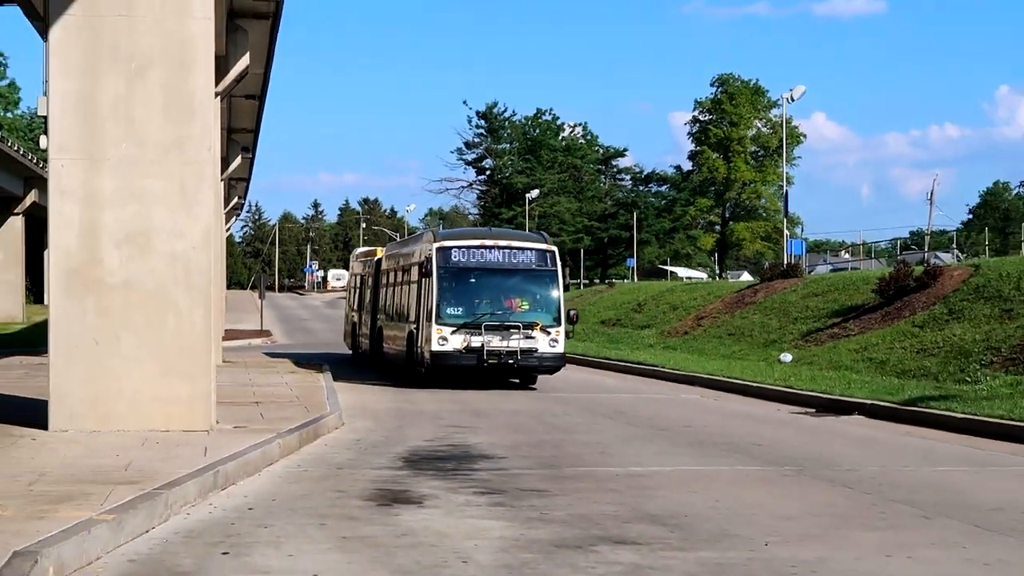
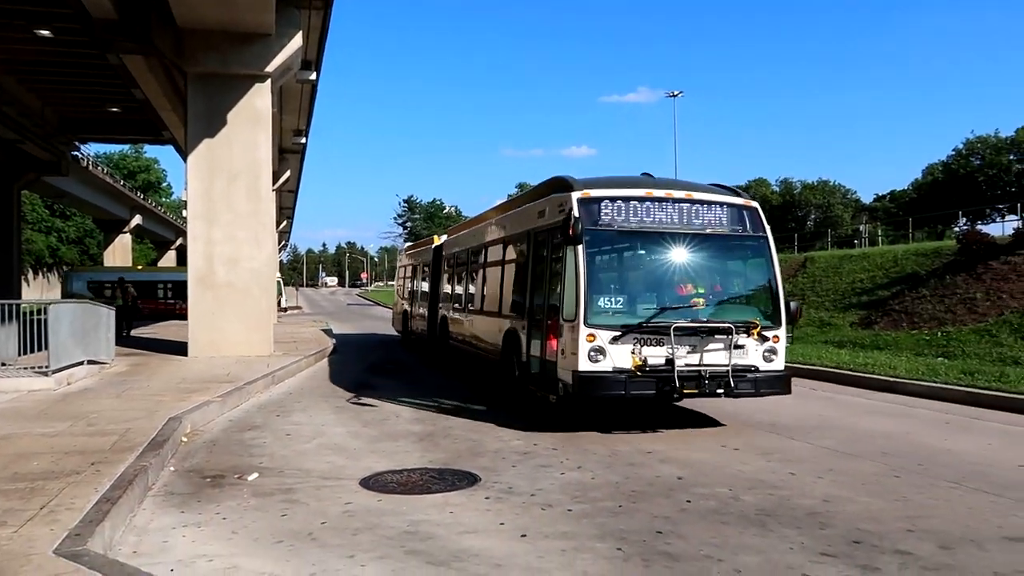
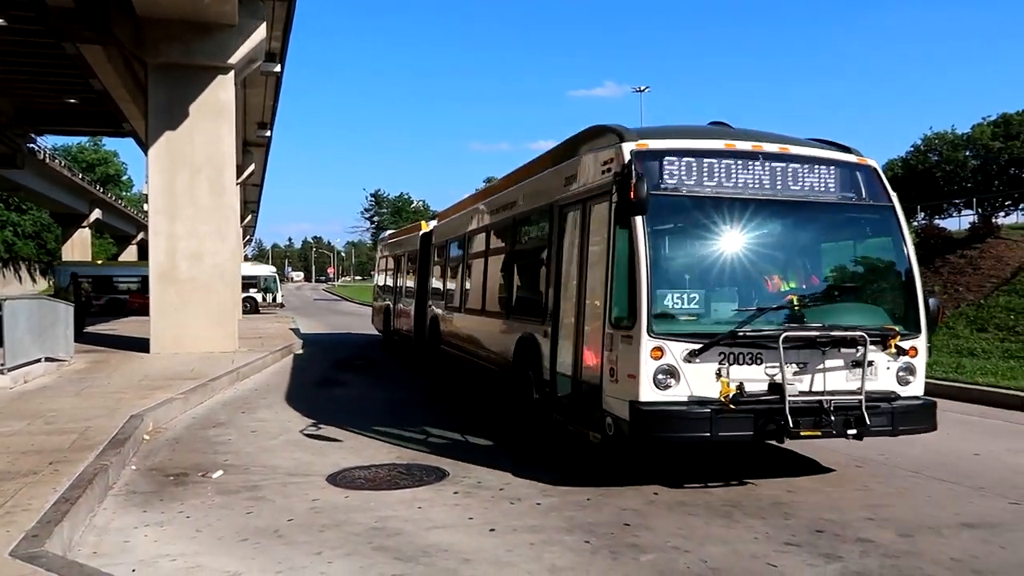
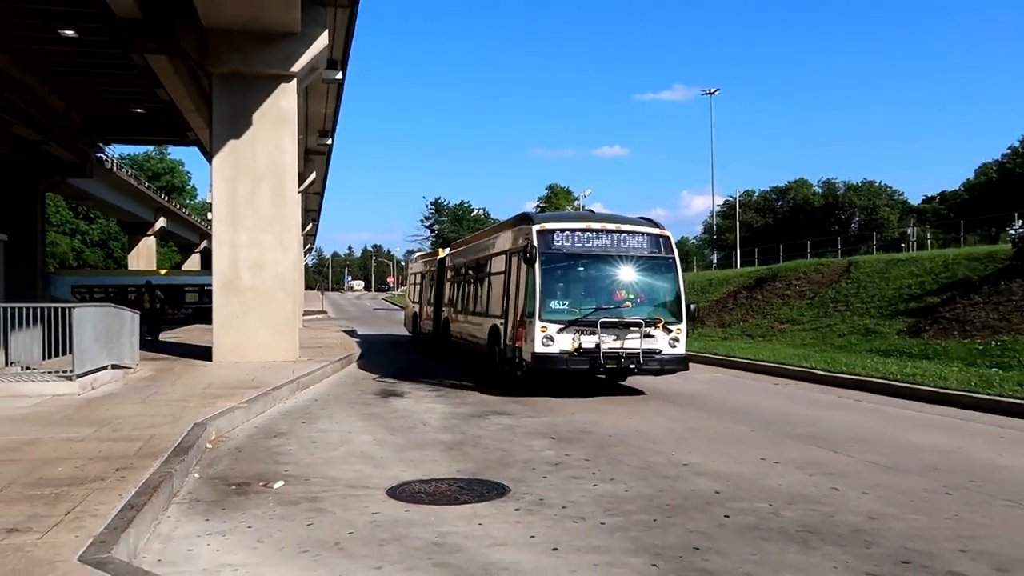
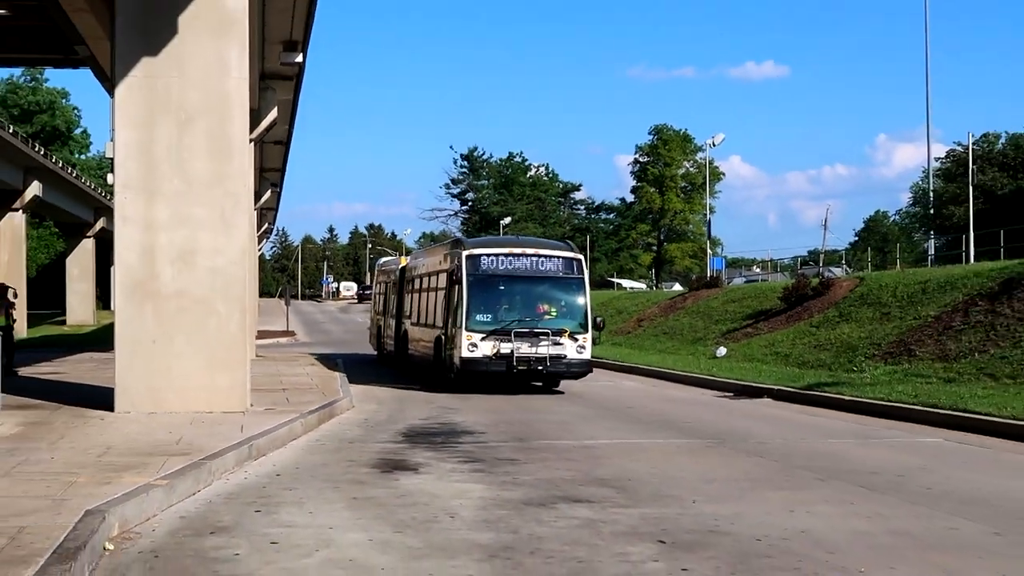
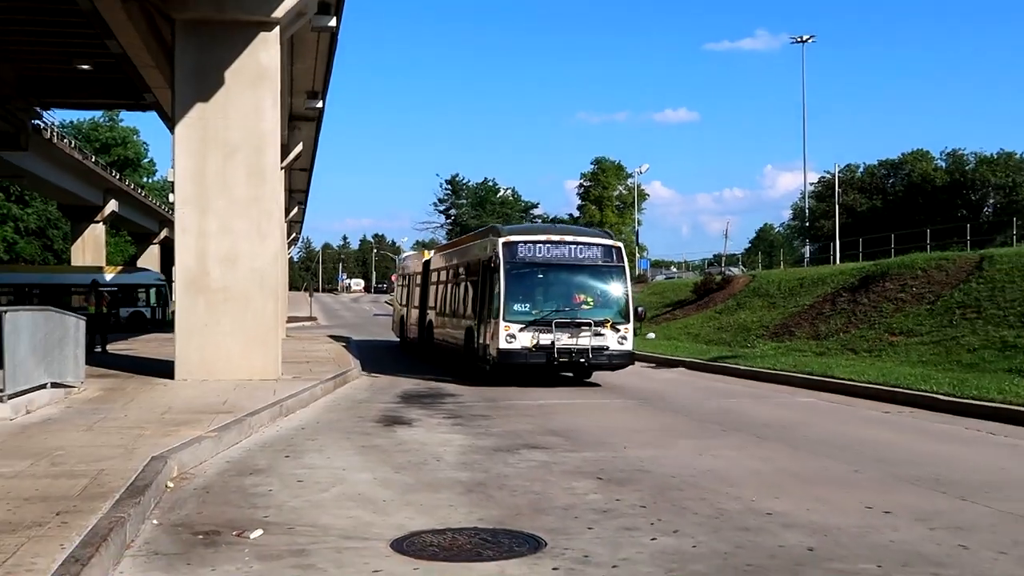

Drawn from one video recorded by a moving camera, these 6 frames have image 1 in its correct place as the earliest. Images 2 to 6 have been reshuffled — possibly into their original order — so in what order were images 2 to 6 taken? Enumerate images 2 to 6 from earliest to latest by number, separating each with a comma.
5, 6, 4, 2, 3
